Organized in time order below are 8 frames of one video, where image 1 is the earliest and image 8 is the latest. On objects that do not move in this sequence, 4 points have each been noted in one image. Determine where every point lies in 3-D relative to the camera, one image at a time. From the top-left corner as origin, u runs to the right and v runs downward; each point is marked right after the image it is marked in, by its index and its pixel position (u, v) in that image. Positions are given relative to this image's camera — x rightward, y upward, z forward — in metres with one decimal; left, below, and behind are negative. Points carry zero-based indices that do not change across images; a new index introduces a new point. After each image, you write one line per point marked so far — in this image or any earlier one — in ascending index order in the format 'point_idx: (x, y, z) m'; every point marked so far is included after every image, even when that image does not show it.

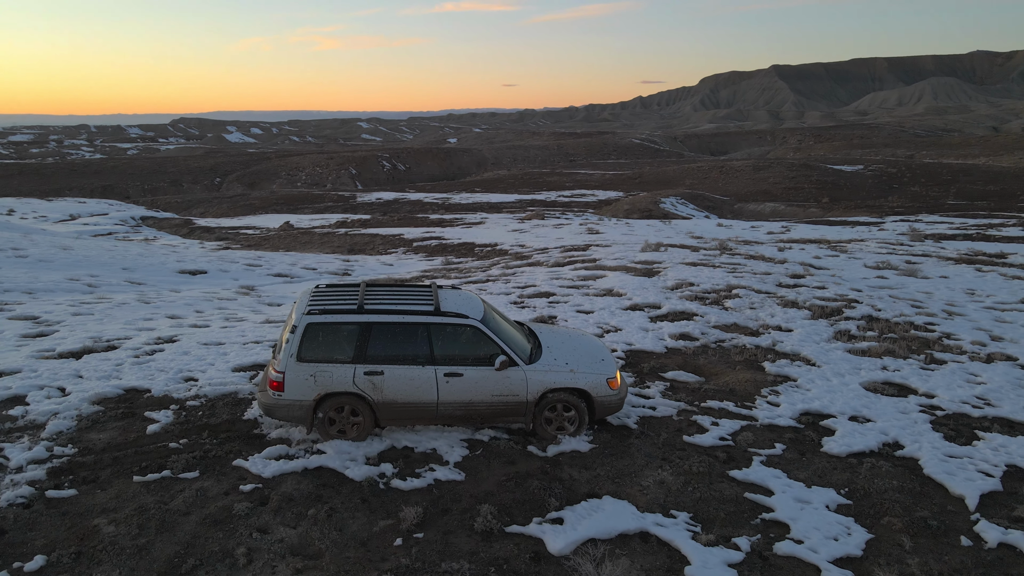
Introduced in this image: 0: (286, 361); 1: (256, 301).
0: (-1.8, -0.6, +5.8) m
1: (-4.8, -0.2, +13.7) m
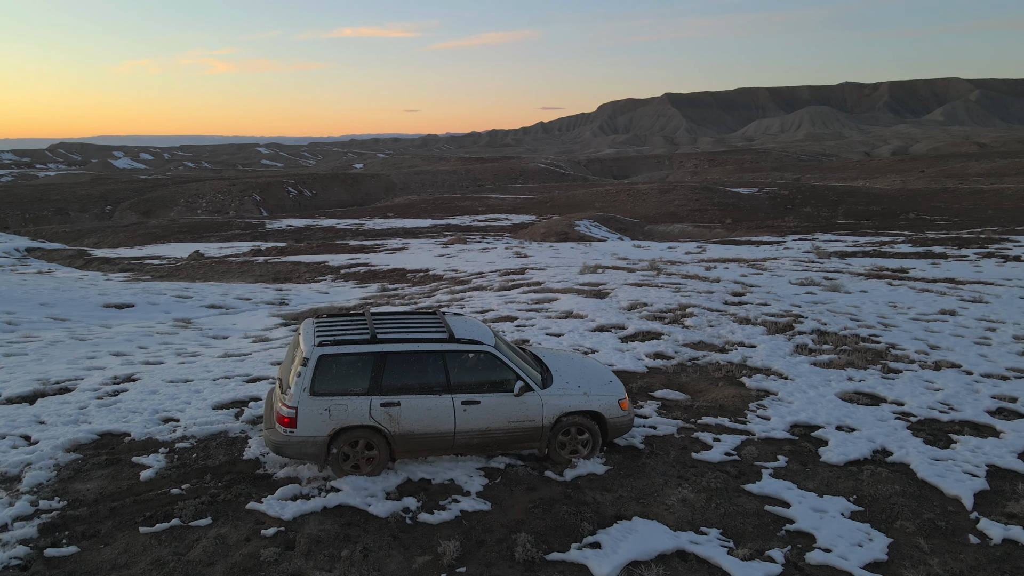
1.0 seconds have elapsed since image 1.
0: (-1.6, -0.8, +5.5) m
1: (-5.6, -0.8, +13.0) m
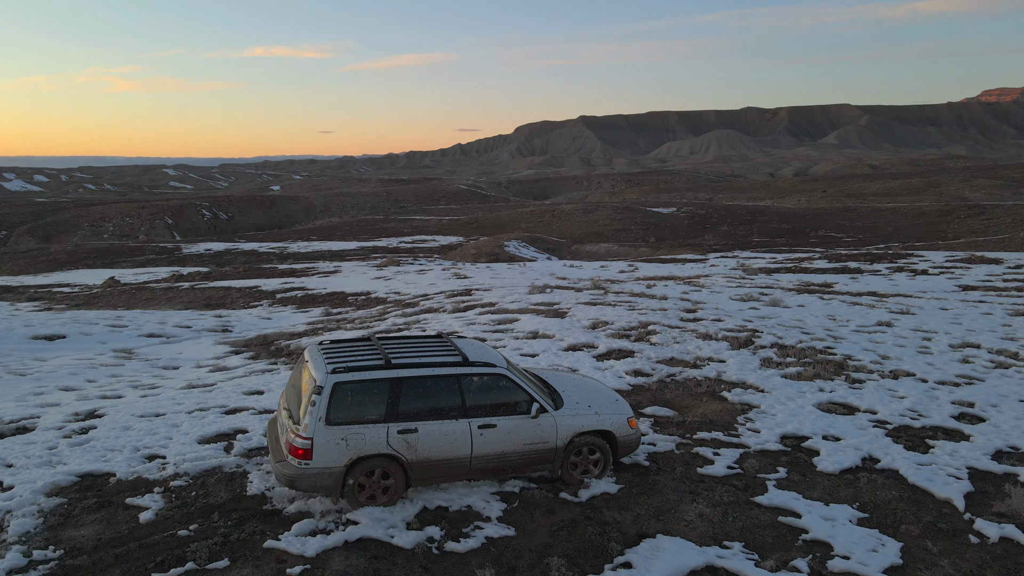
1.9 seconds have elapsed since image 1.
0: (-1.5, -1.0, +5.3) m
1: (-6.2, -1.3, +12.3) m
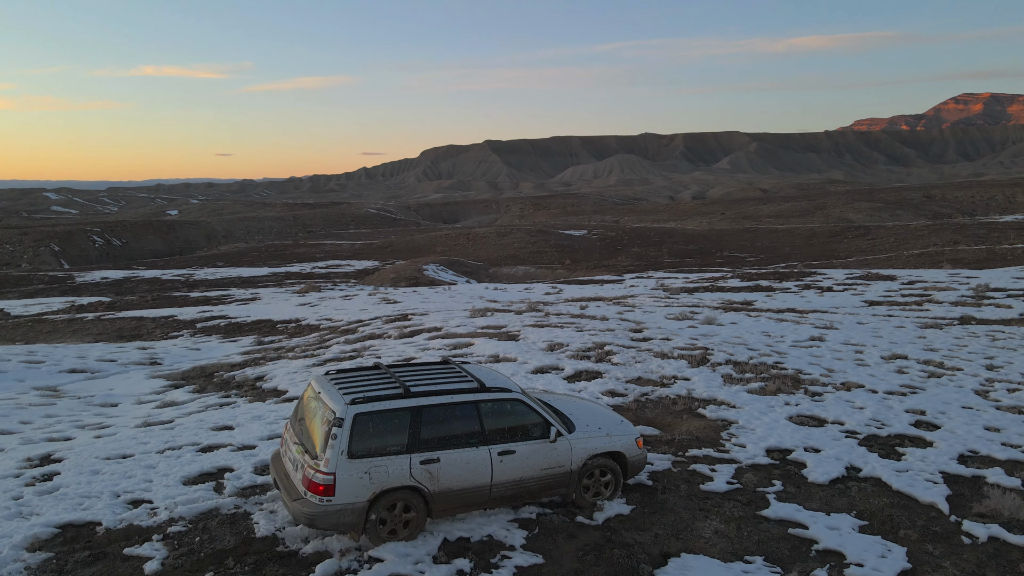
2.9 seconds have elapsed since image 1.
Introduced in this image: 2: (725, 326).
0: (-1.2, -1.2, +5.1) m
1: (-6.7, -1.8, +11.5) m
2: (+5.6, -1.0, +19.0) m
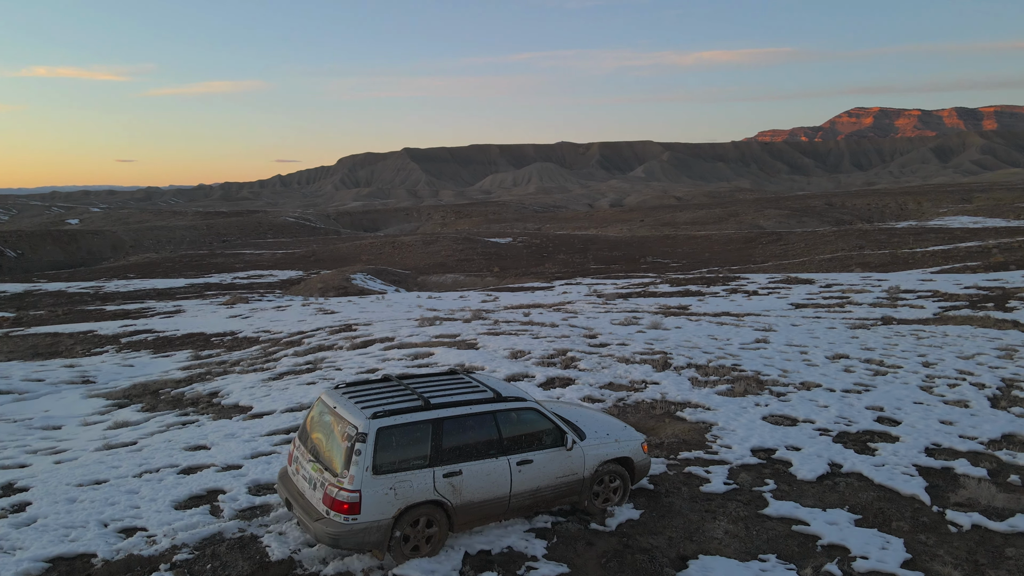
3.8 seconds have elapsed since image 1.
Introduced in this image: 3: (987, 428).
0: (-1.0, -1.3, +4.9) m
1: (-7.2, -2.0, +10.7) m
2: (+4.3, -1.1, +19.5) m
3: (+6.3, -1.8, +9.6) m
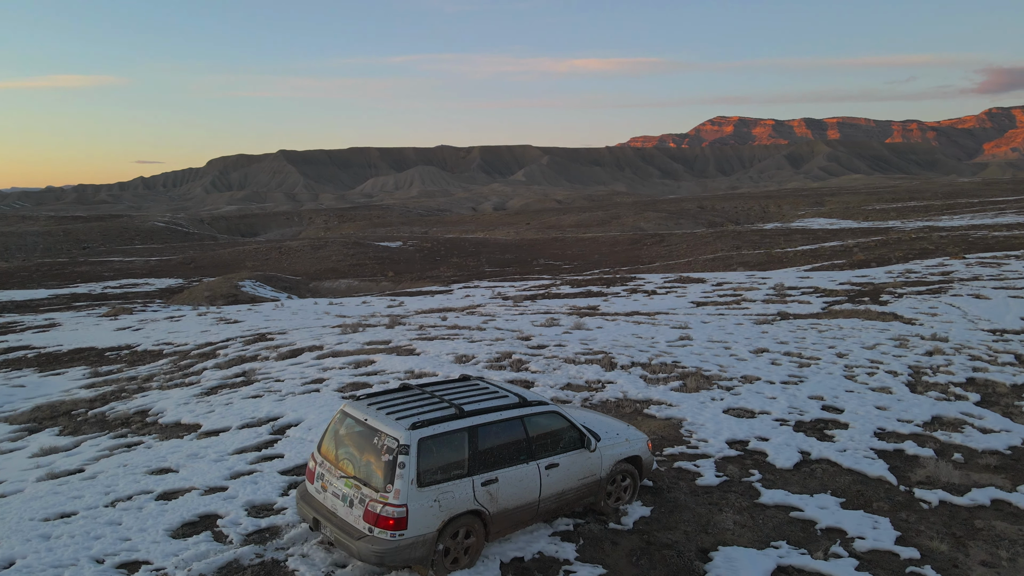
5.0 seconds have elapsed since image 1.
0: (-0.7, -1.3, +4.7) m
1: (-7.6, -2.2, +9.5) m
2: (+2.3, -1.2, +19.9) m
3: (+5.8, -1.8, +10.4) m
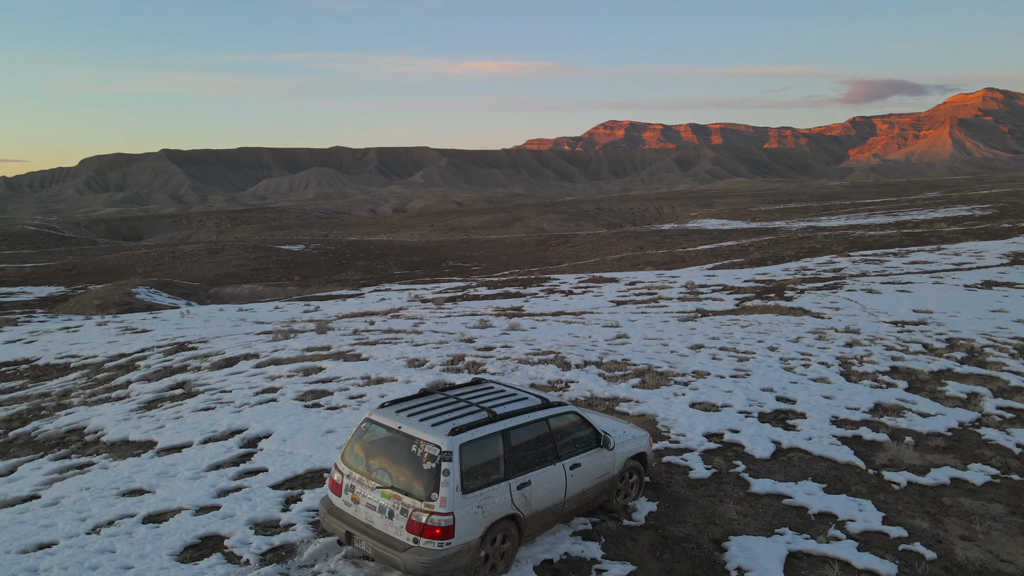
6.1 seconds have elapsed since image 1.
0: (-0.4, -1.3, +4.6) m
1: (-7.9, -2.4, +8.4) m
2: (+0.6, -1.2, +20.1) m
3: (+5.3, -1.7, +11.1) m
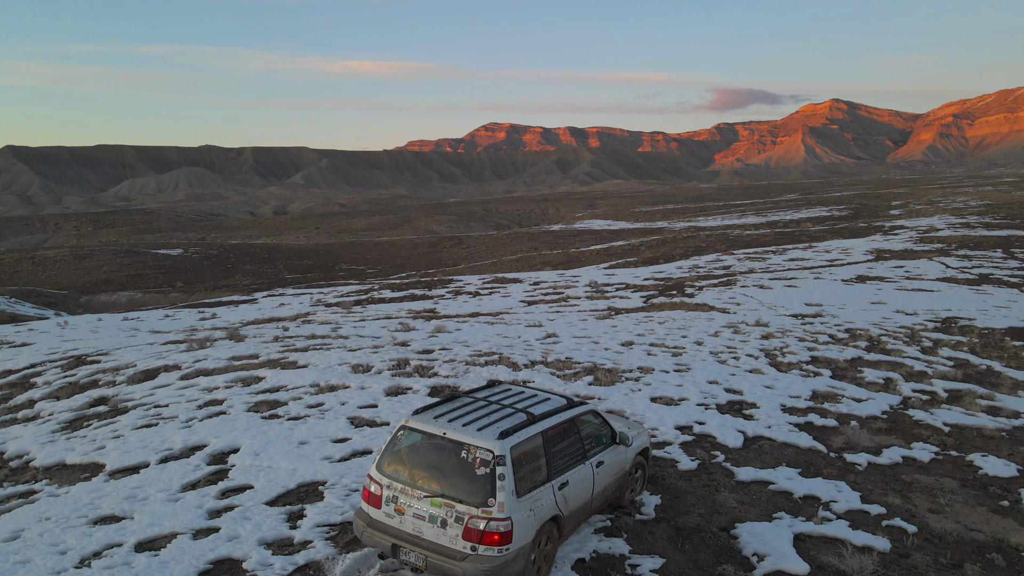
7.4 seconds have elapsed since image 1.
0: (0.0, -1.3, +4.5) m
1: (-8.0, -2.5, +7.2) m
2: (-1.4, -1.2, +20.0) m
3: (+4.6, -1.6, +11.8) m
